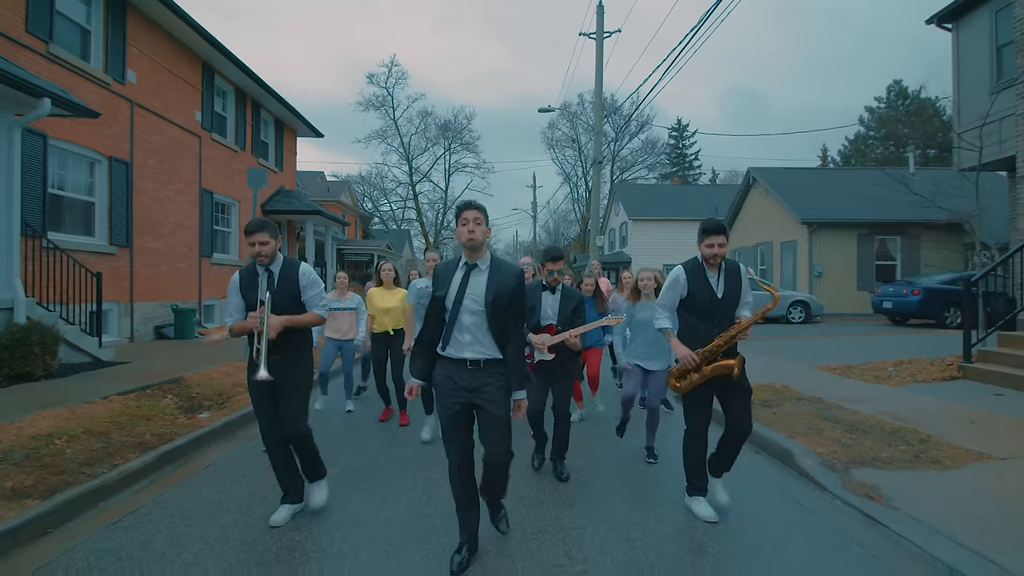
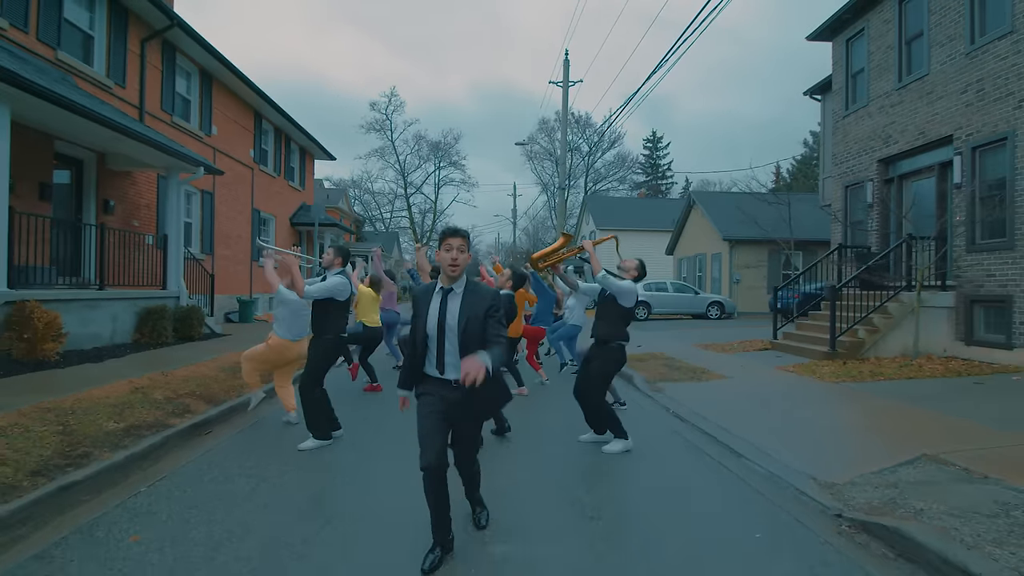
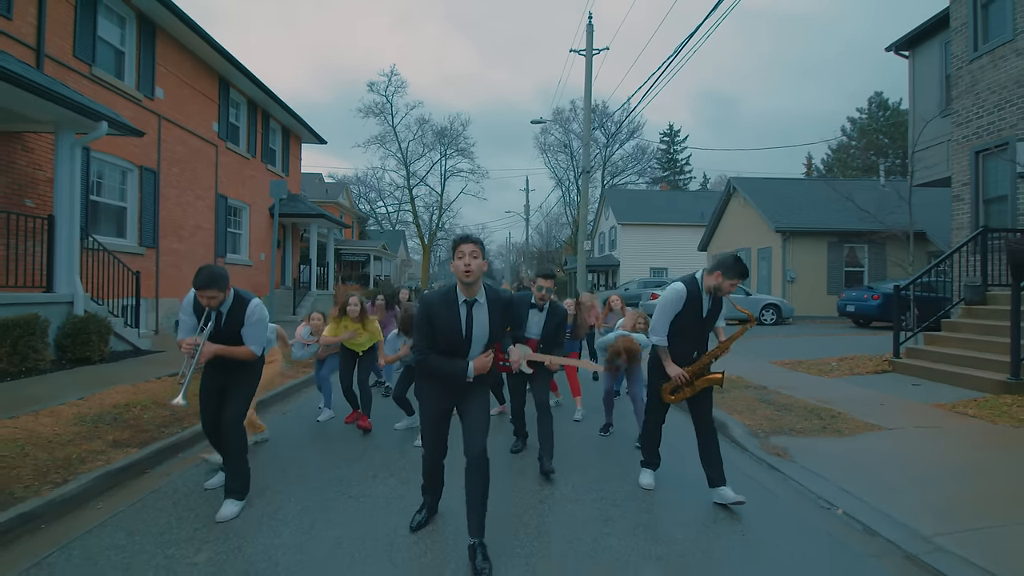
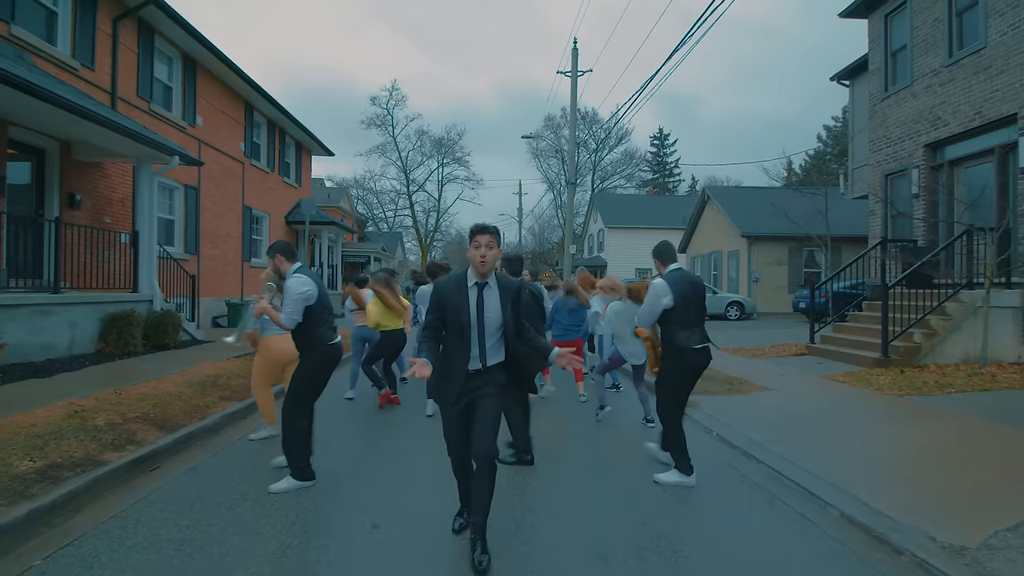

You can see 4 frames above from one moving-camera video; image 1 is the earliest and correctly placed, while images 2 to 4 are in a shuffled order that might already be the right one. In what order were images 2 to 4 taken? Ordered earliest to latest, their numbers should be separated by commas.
3, 4, 2
